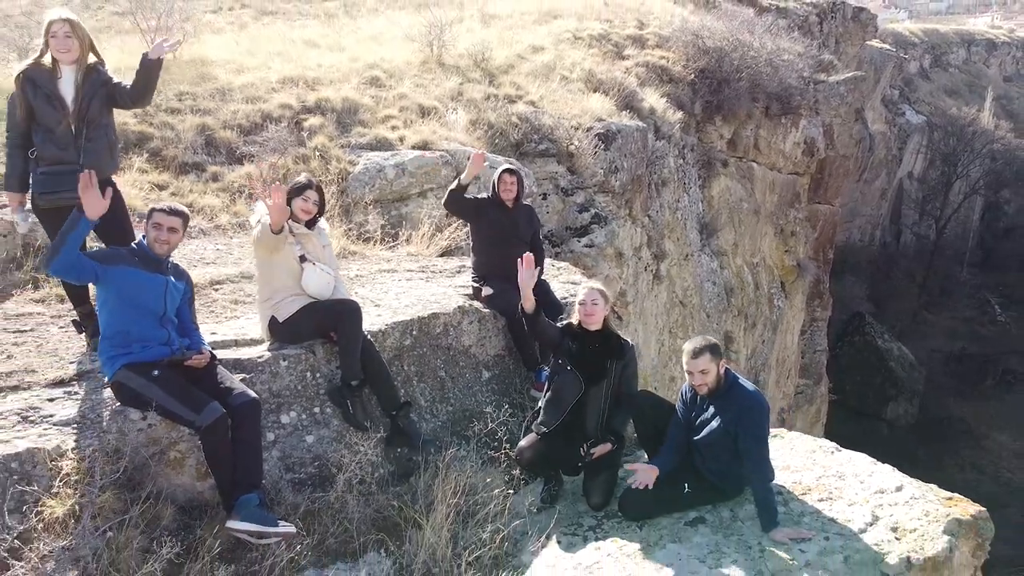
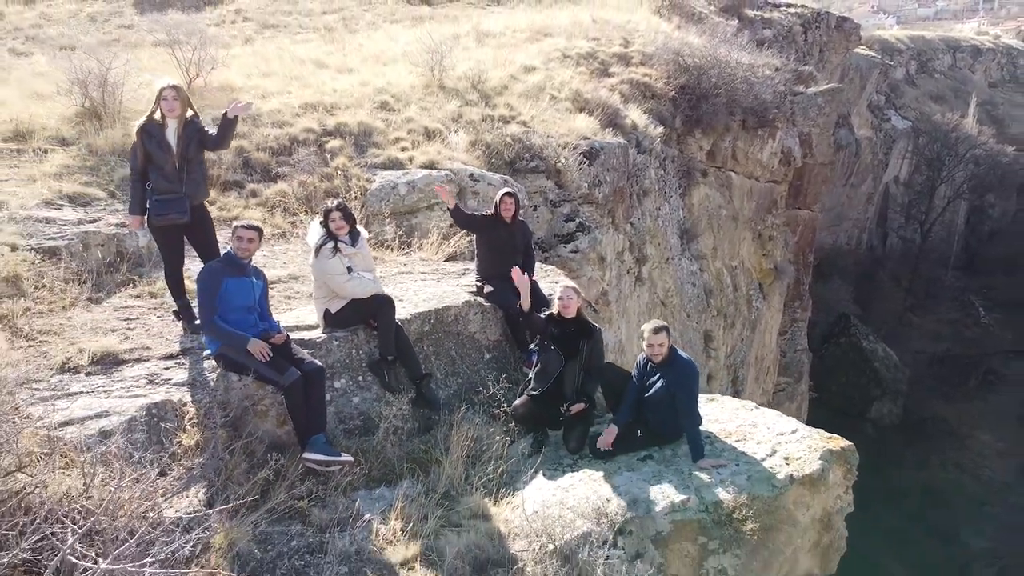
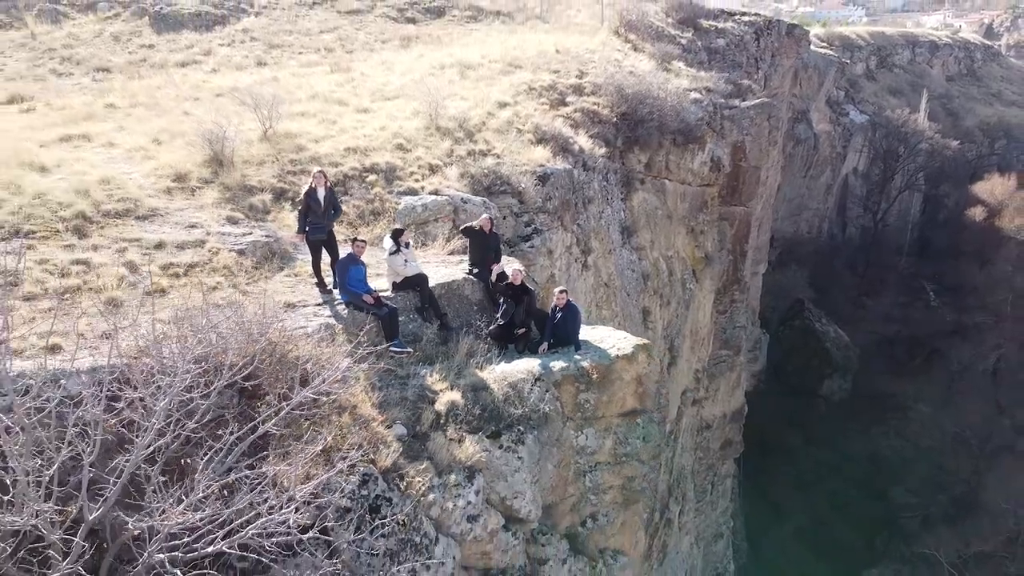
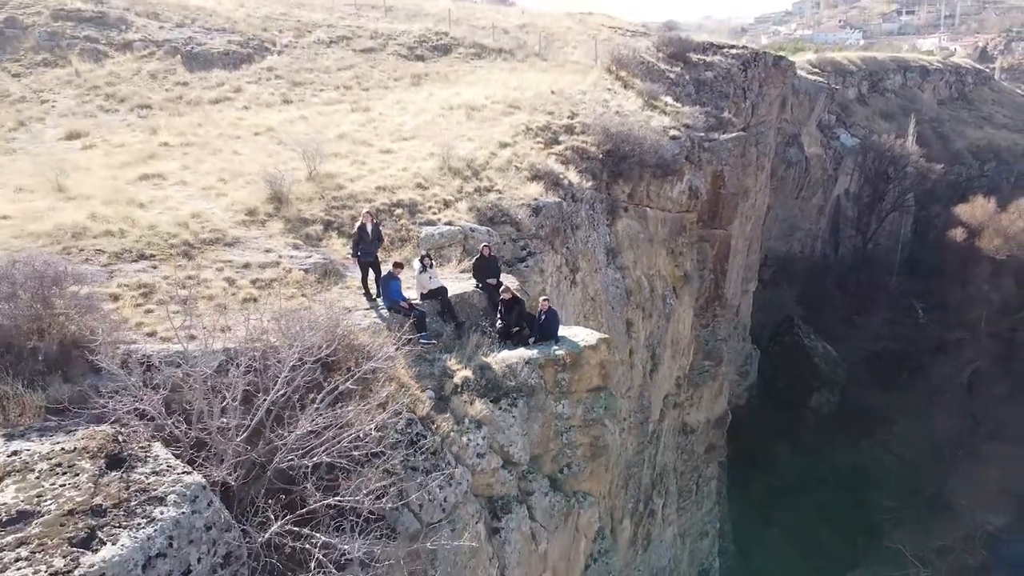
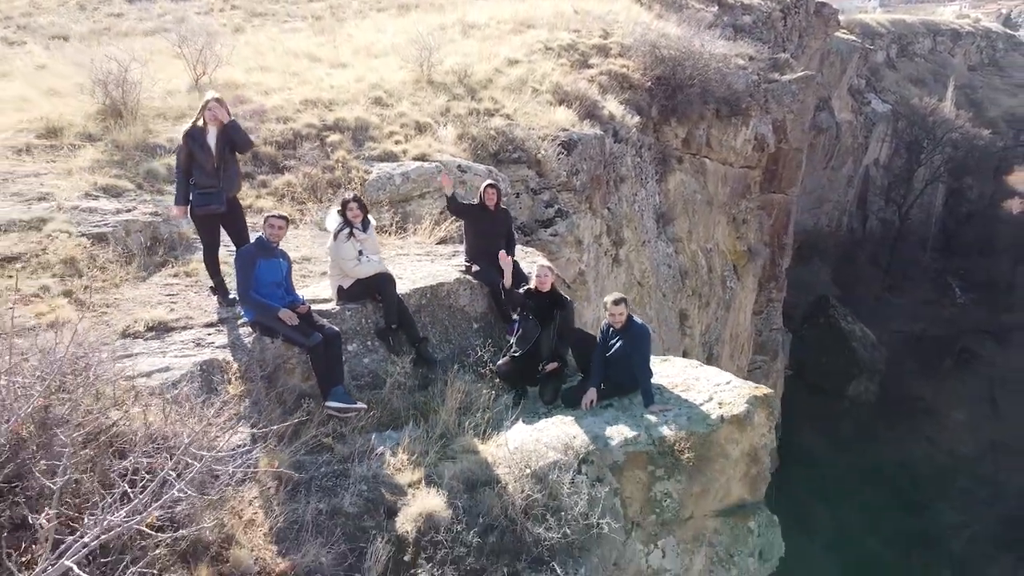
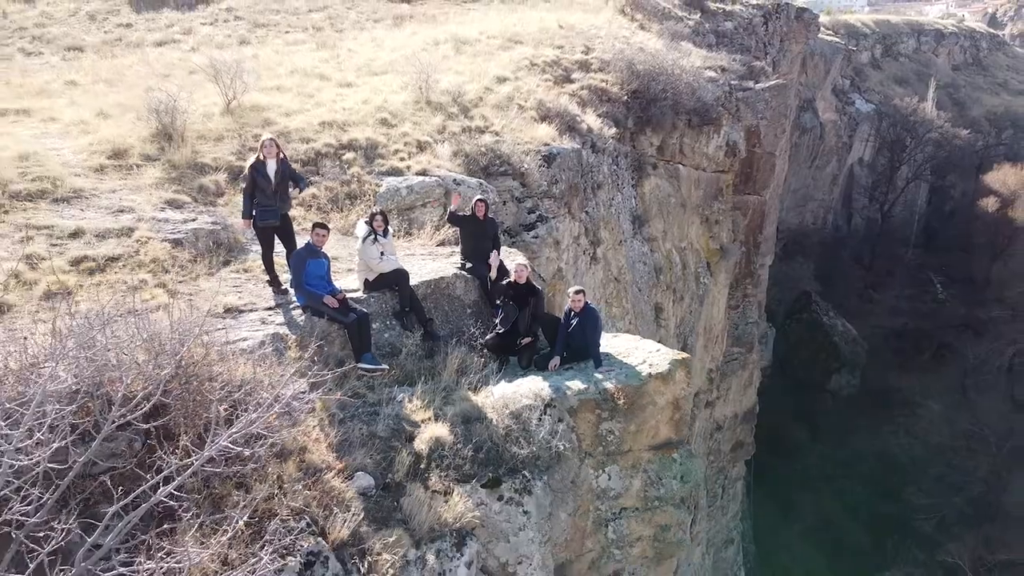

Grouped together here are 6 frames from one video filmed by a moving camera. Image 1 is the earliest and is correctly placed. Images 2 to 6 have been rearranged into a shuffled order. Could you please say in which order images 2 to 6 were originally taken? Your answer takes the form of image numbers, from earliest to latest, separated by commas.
2, 5, 6, 3, 4
